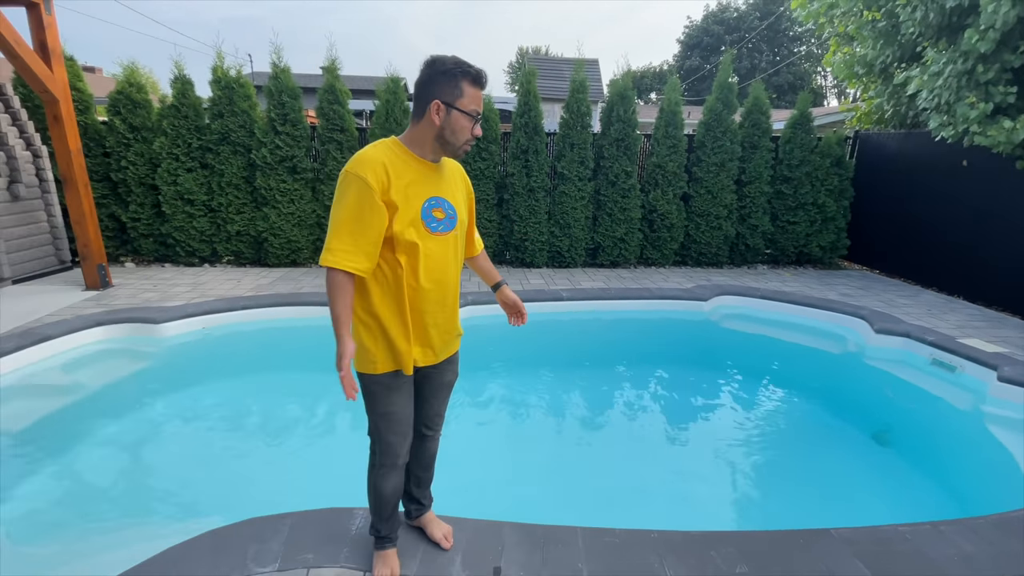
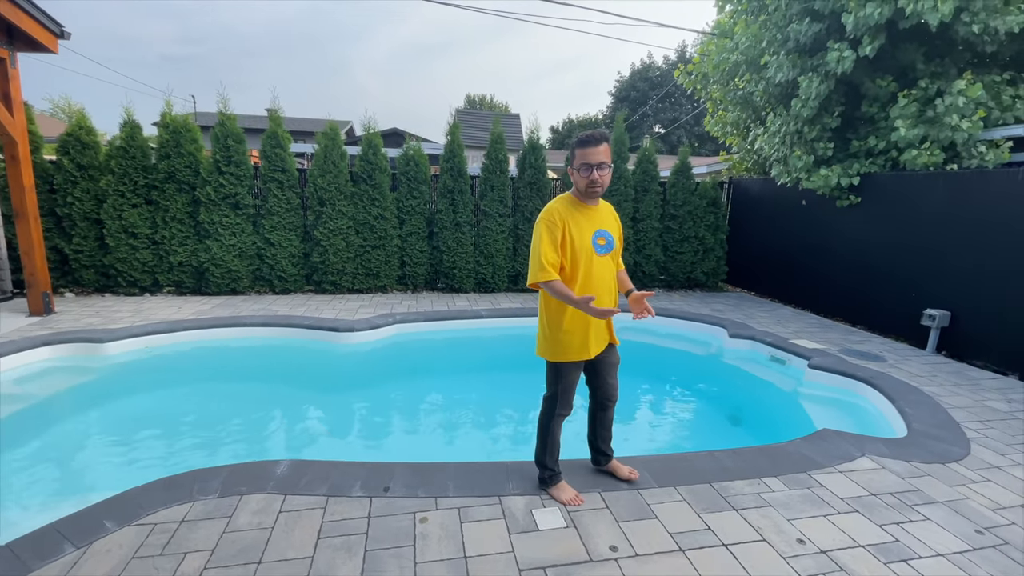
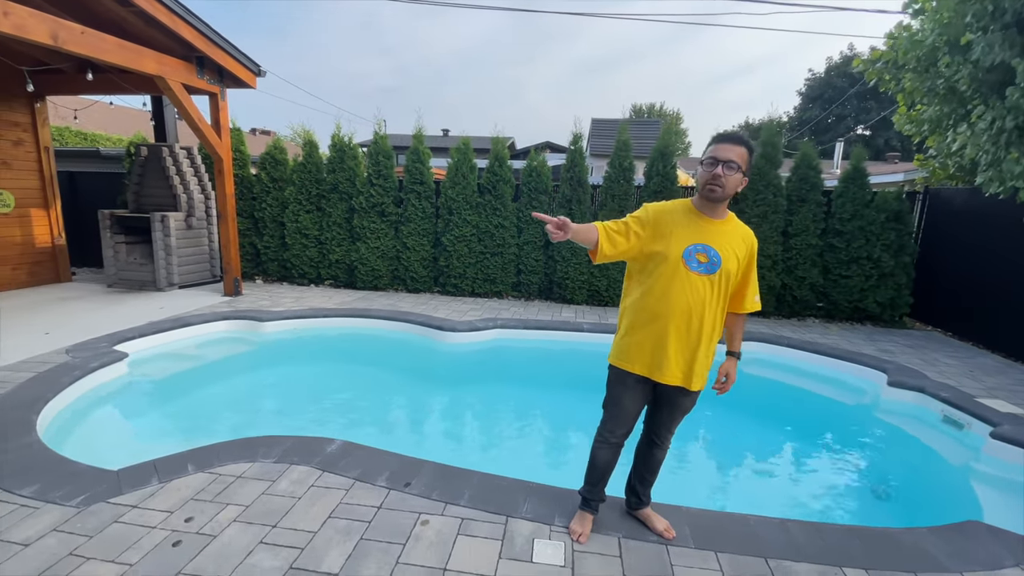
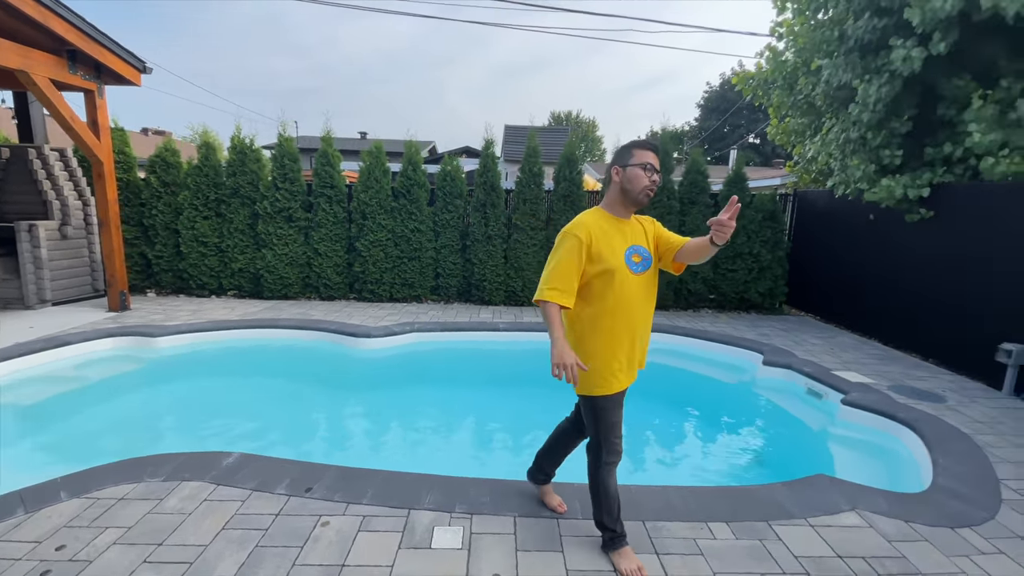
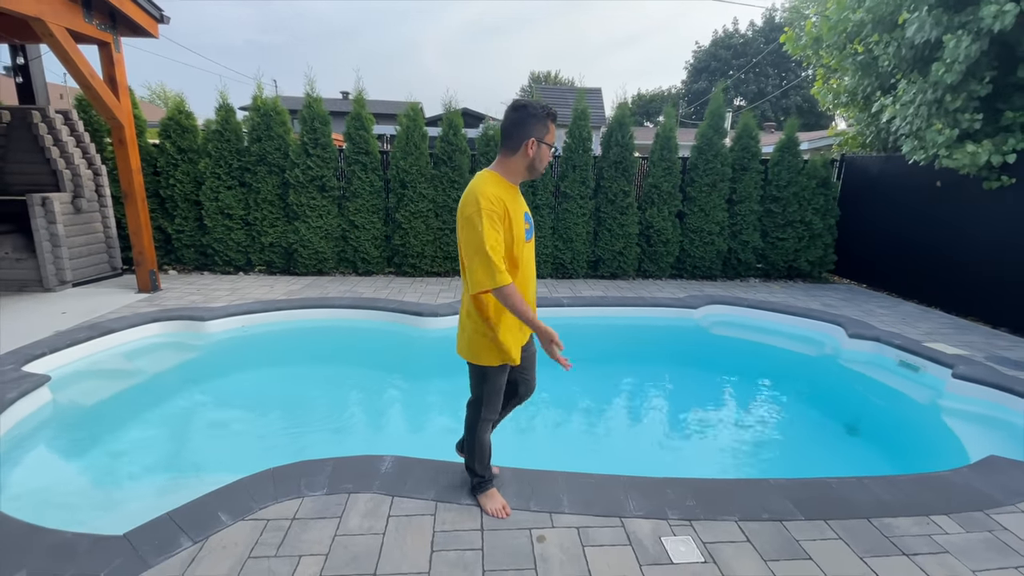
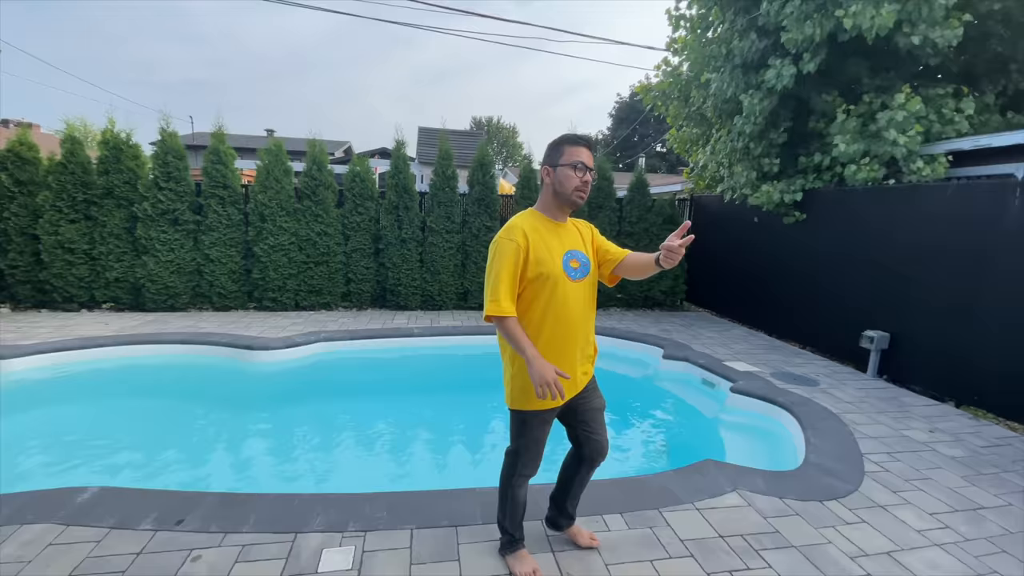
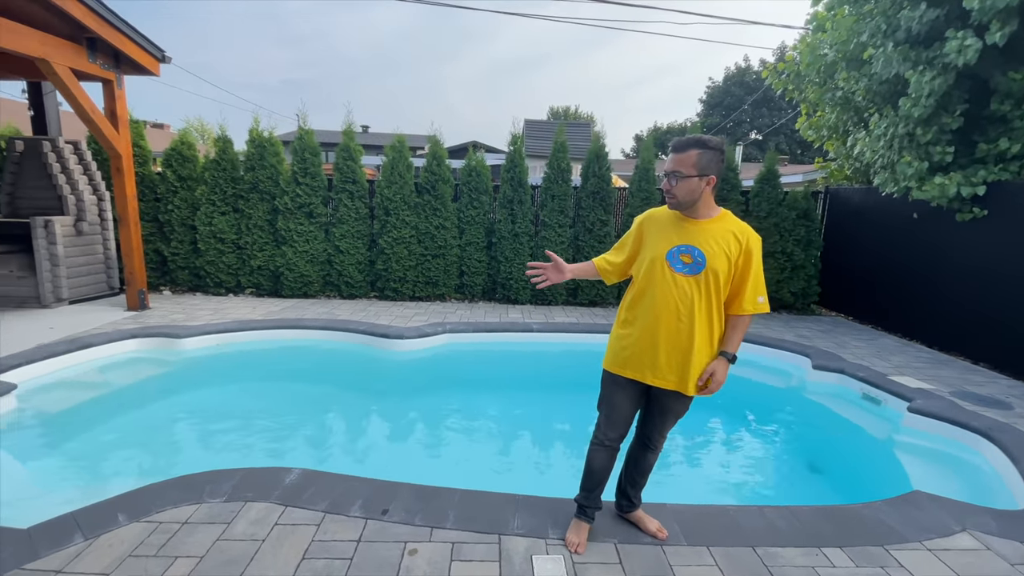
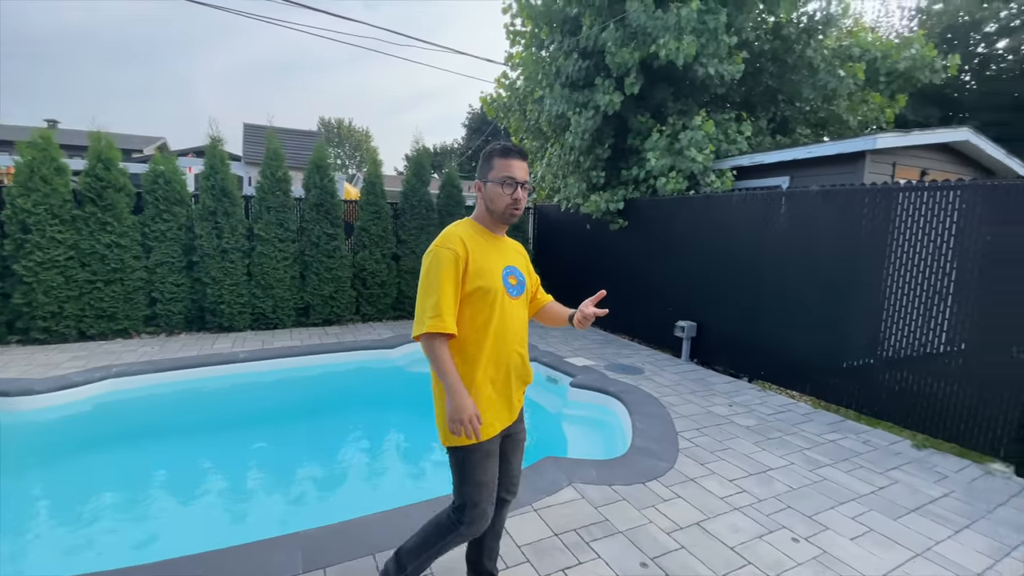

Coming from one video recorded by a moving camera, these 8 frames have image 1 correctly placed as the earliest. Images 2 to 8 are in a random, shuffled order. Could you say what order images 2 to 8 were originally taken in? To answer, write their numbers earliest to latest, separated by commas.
5, 2, 7, 3, 4, 6, 8
